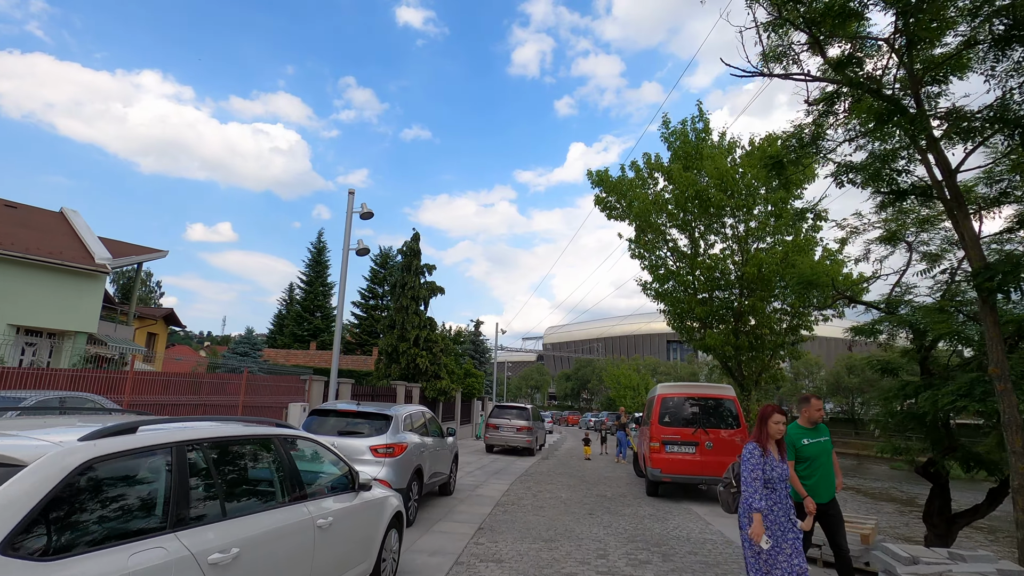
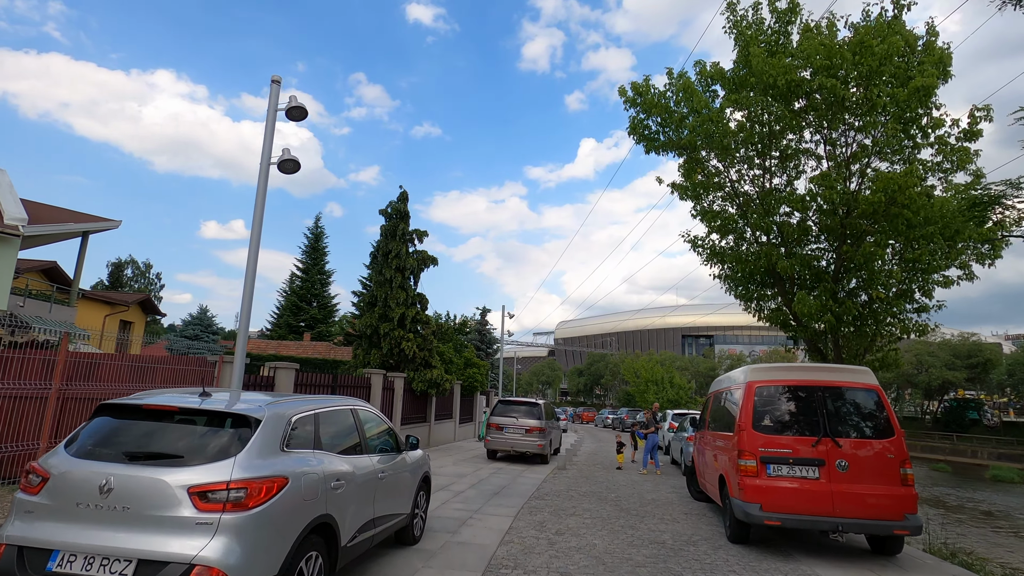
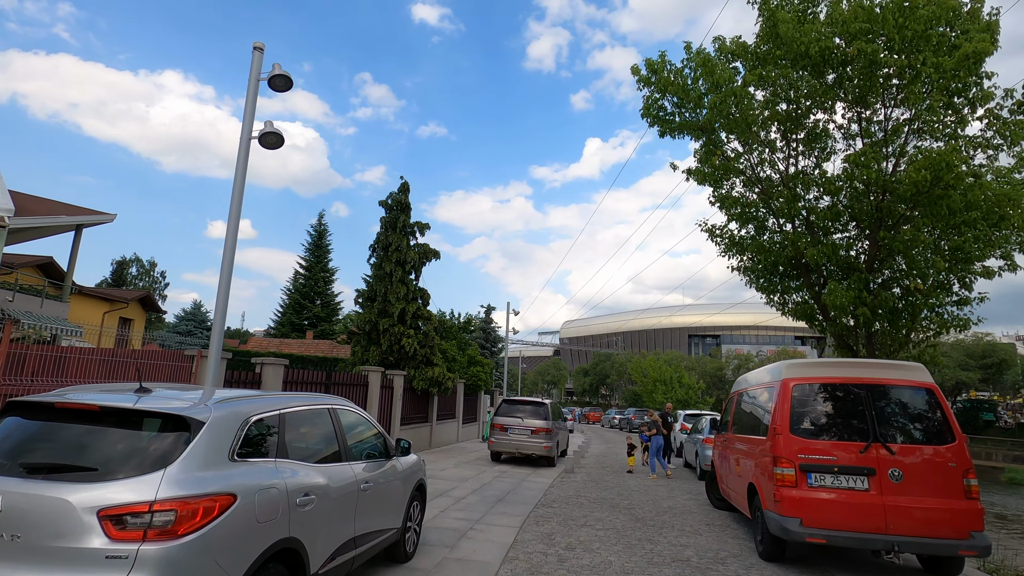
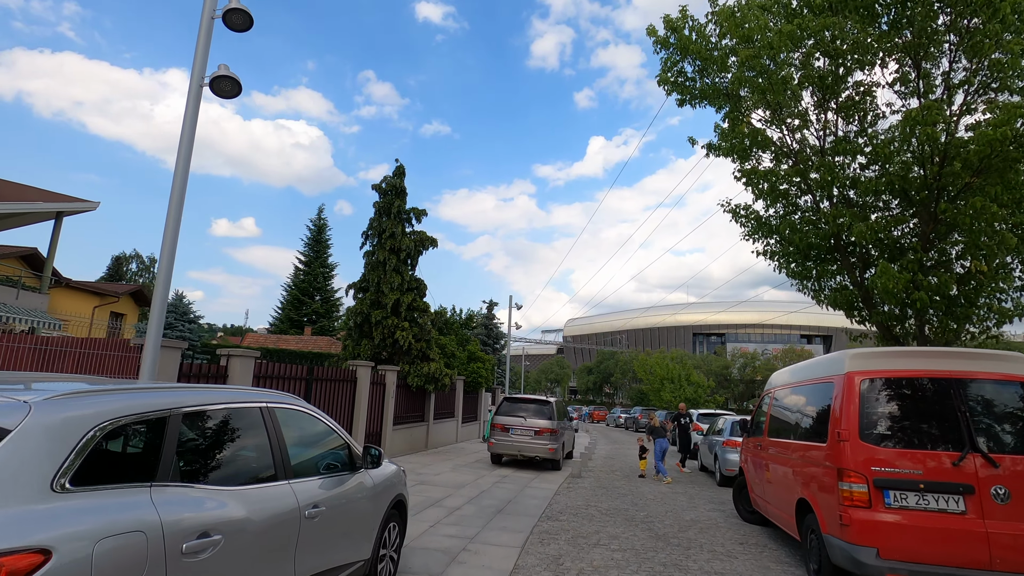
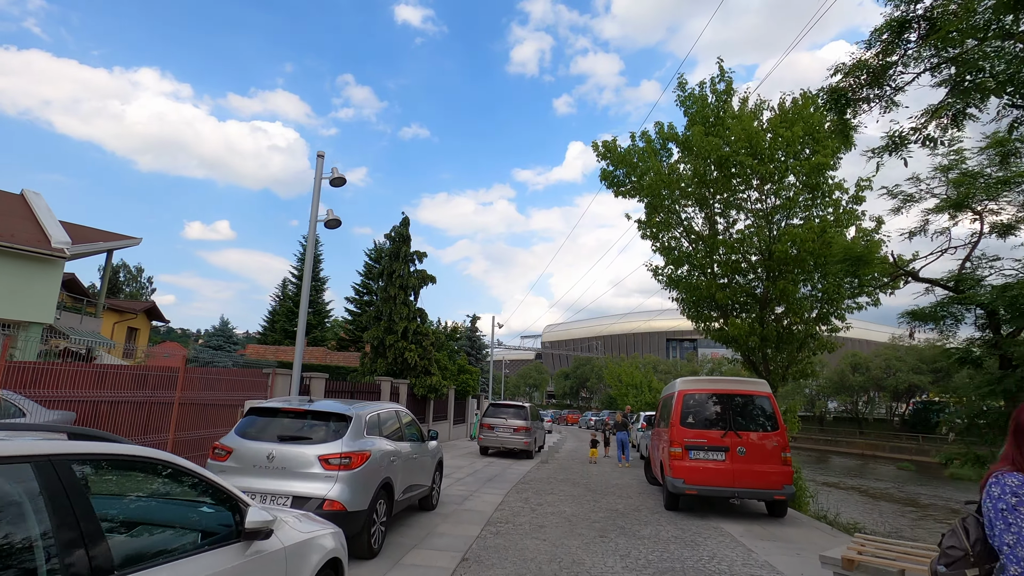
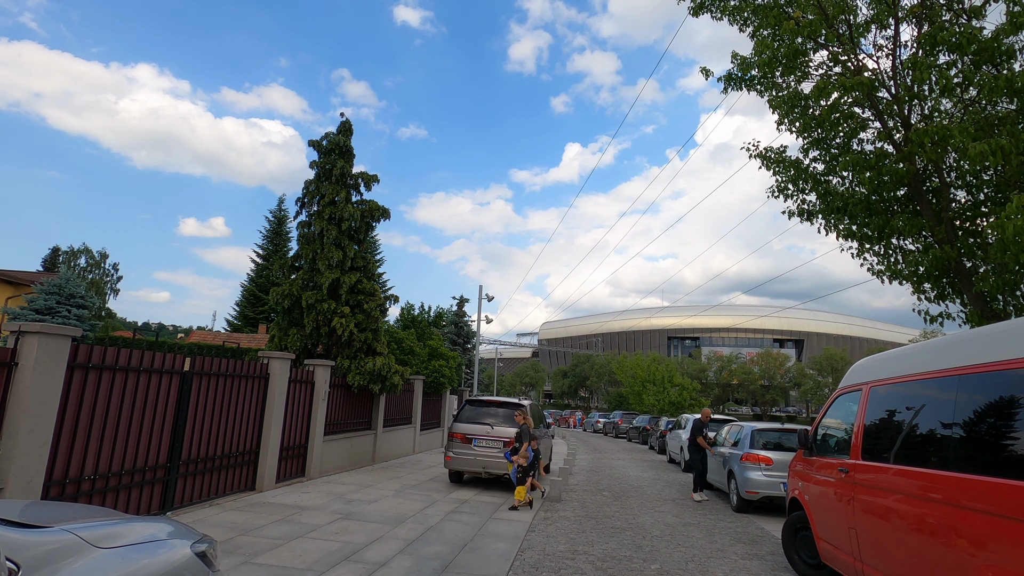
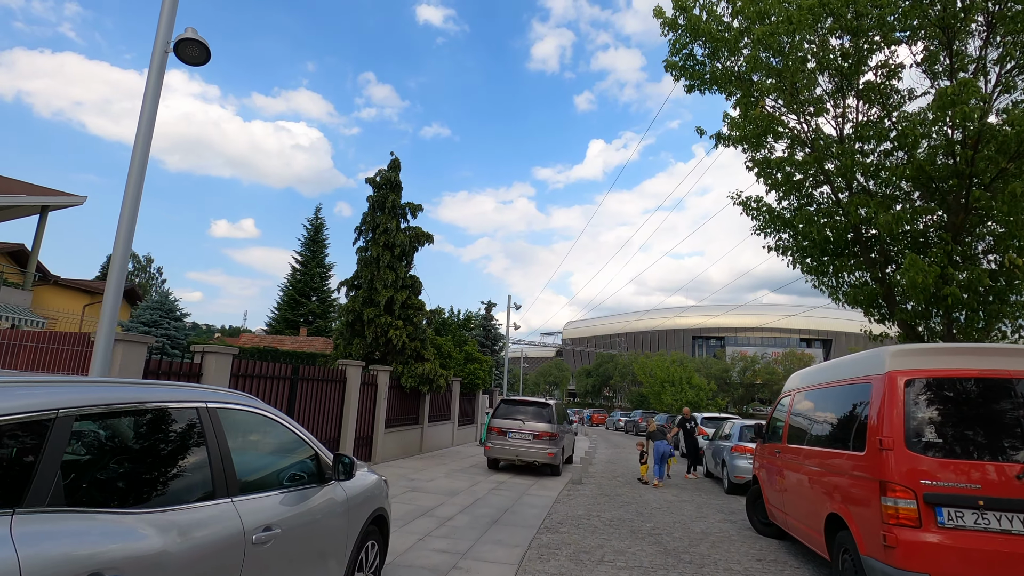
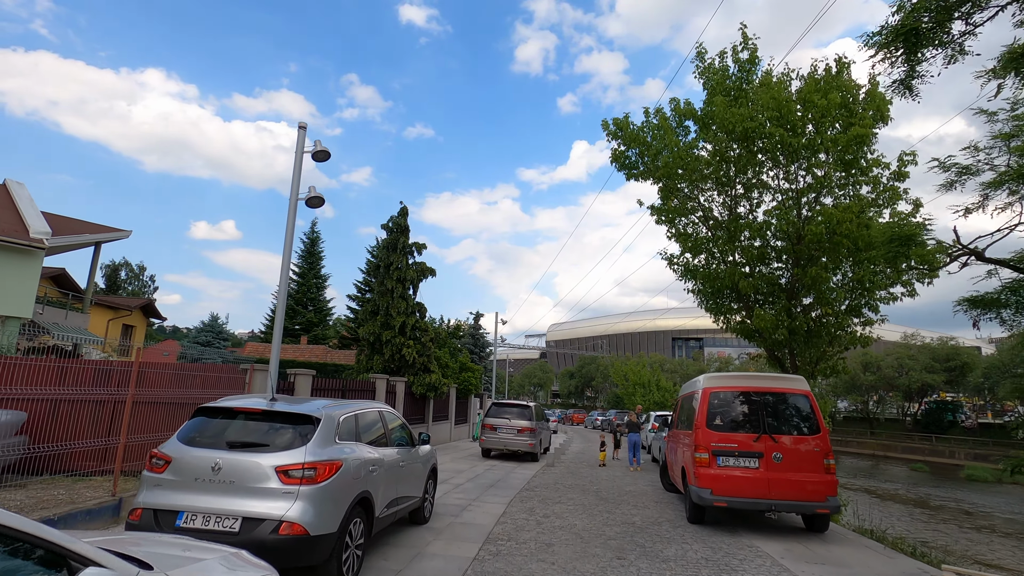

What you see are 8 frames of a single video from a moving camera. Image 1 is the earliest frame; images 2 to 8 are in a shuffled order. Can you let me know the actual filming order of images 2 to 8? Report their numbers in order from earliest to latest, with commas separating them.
5, 8, 2, 3, 4, 7, 6
